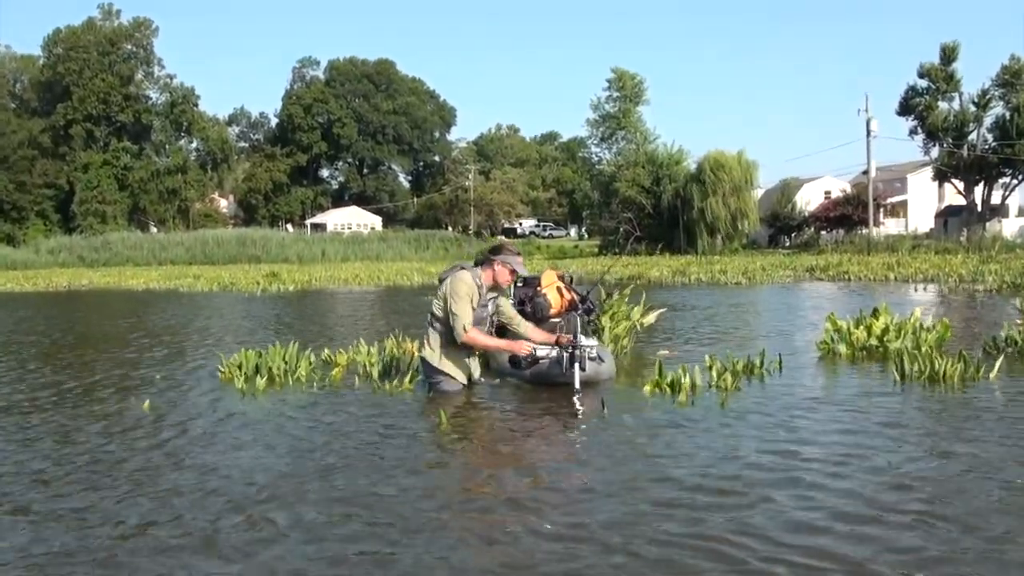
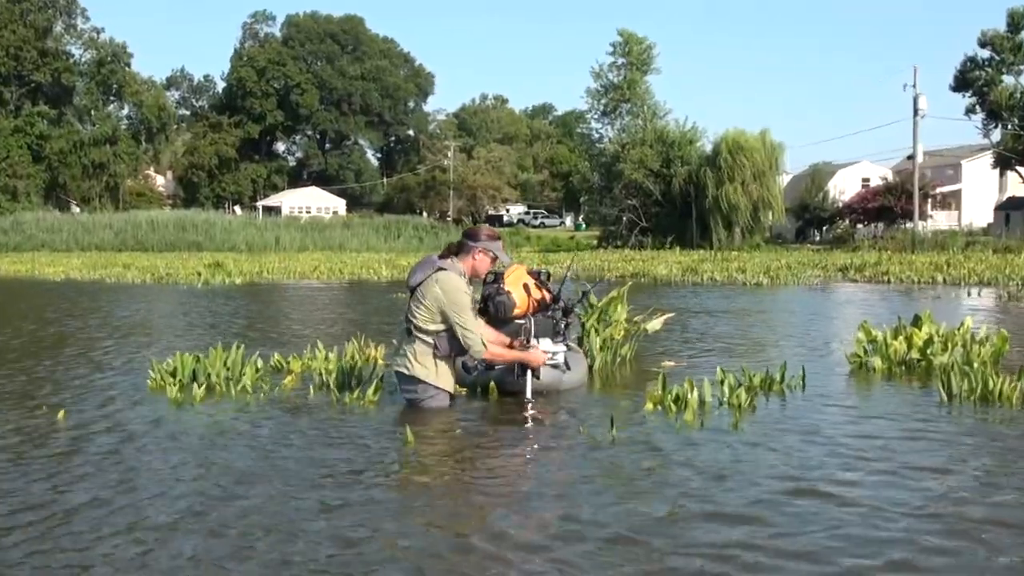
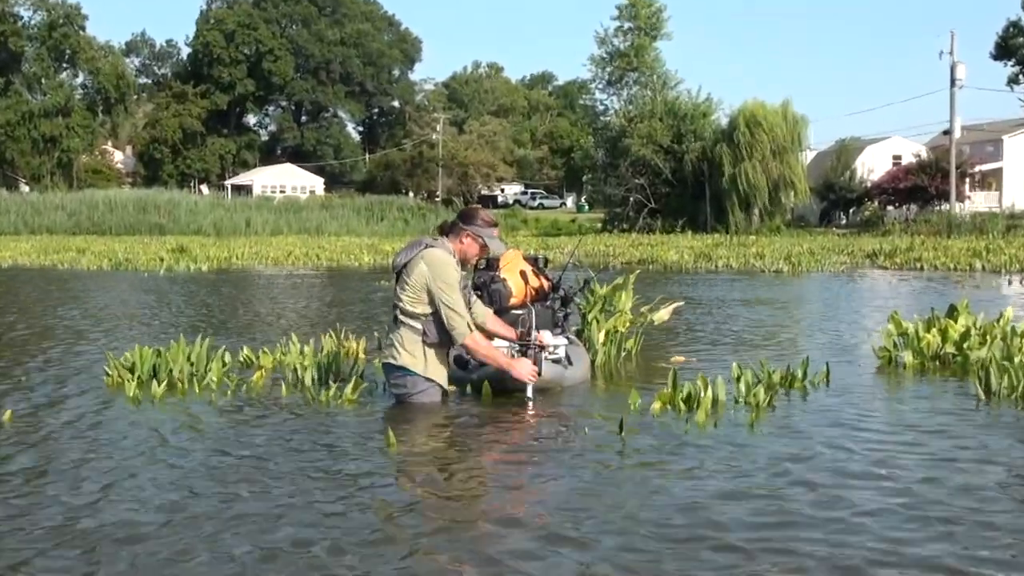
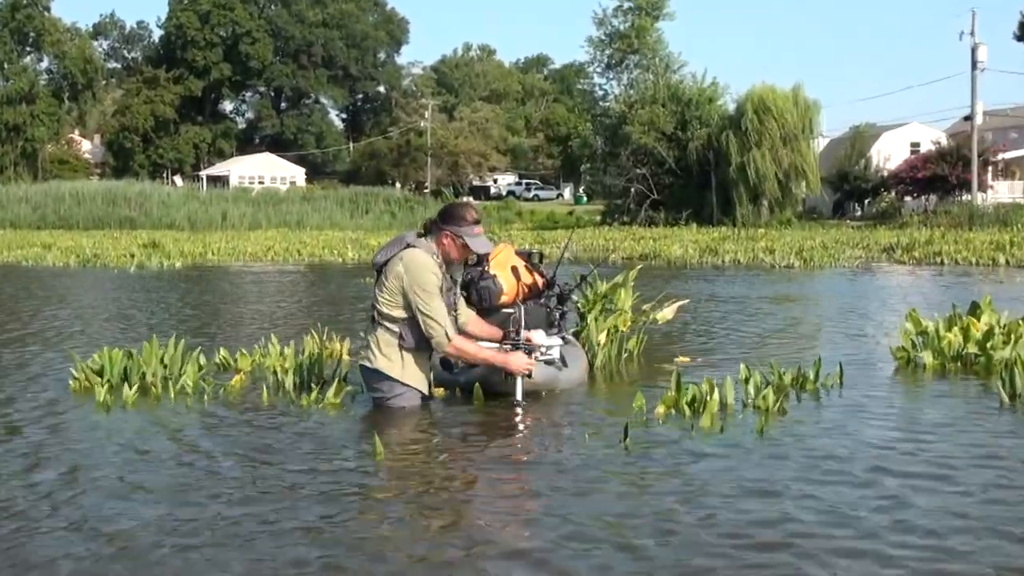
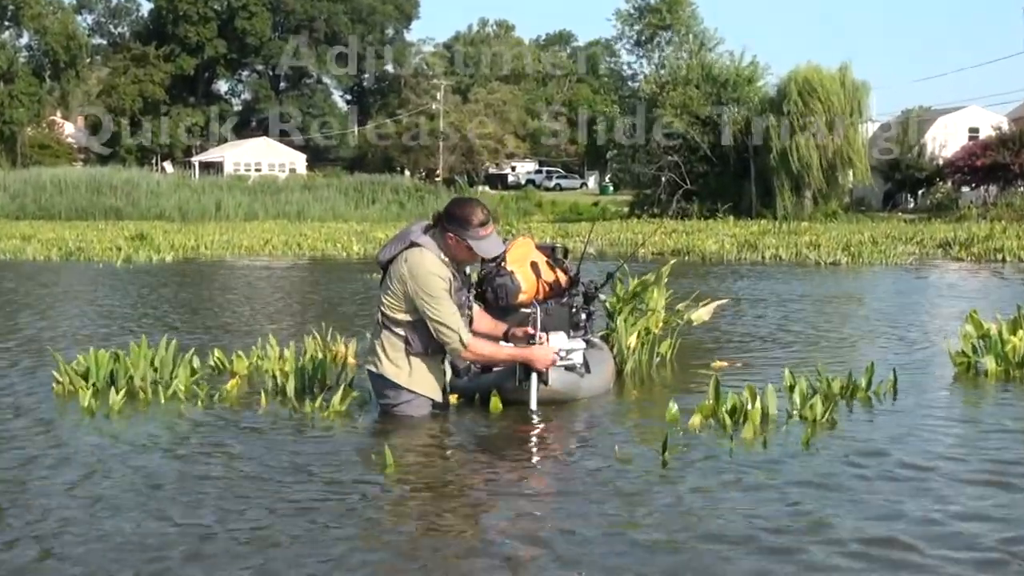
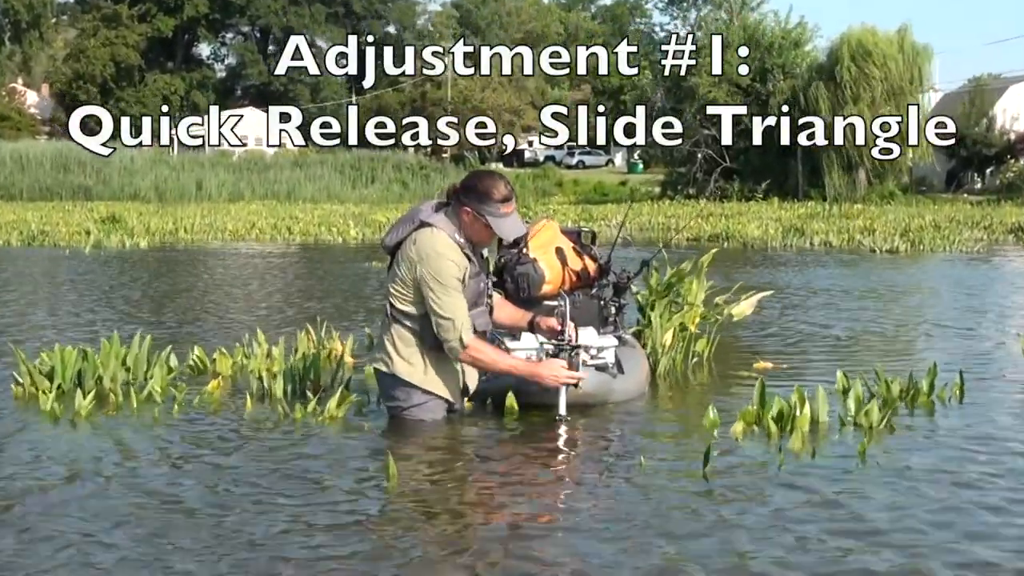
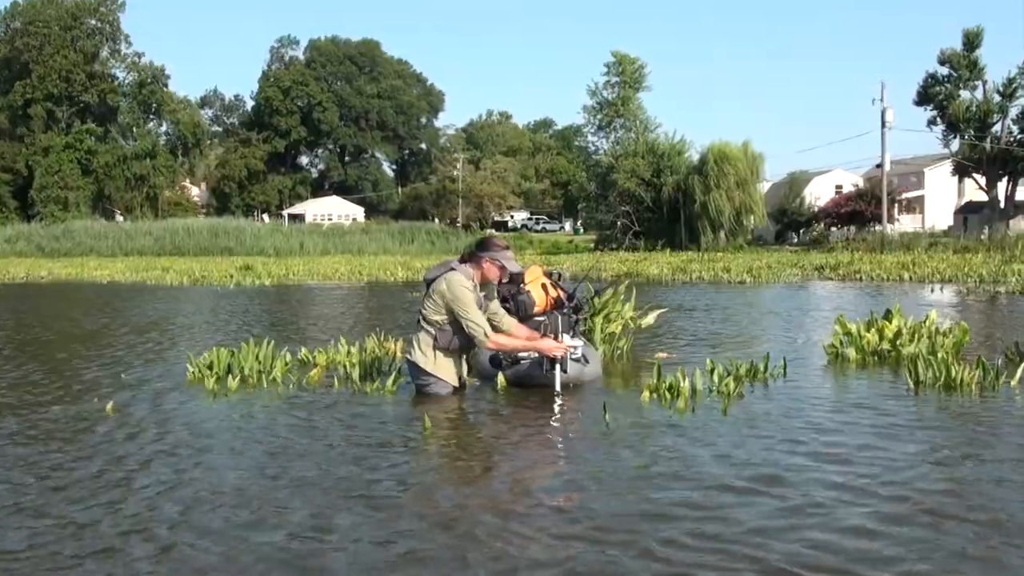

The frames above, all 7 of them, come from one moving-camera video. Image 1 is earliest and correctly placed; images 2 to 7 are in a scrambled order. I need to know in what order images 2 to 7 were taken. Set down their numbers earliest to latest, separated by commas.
7, 2, 3, 4, 5, 6
